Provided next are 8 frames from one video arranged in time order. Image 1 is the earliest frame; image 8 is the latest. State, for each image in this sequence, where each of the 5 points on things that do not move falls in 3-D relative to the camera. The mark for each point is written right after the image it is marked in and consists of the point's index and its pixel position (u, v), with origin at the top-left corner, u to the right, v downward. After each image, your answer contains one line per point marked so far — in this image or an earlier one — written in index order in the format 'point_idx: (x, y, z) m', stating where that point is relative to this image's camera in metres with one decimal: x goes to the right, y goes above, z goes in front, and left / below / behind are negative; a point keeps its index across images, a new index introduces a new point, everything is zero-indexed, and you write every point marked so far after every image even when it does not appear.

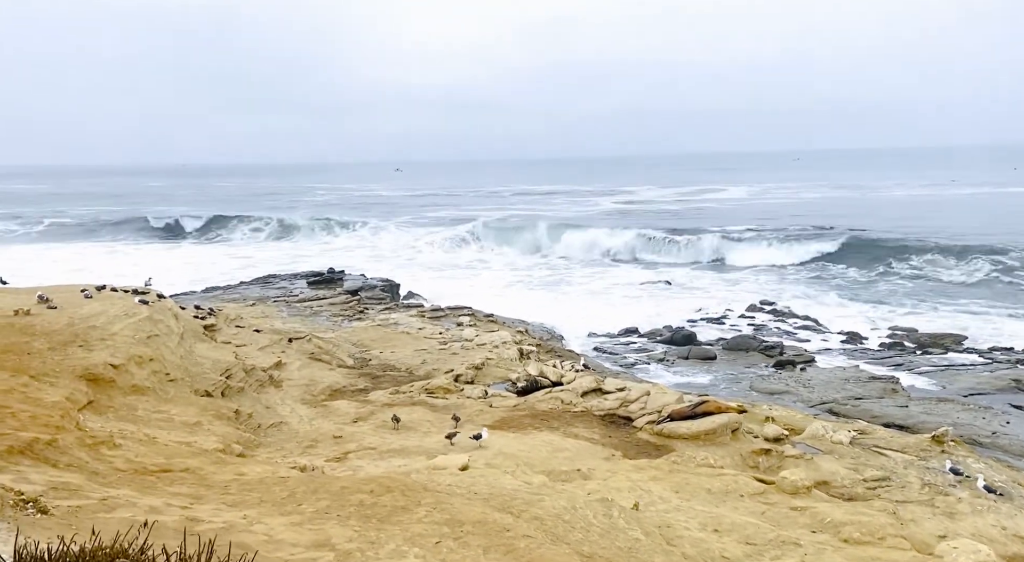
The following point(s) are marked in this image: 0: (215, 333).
0: (-5.4, -0.9, +18.9) m
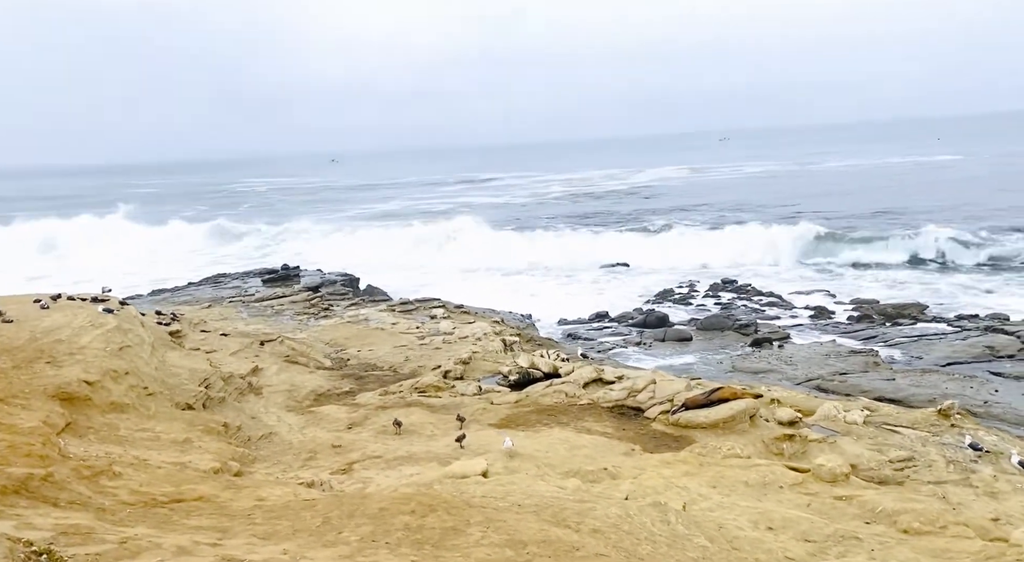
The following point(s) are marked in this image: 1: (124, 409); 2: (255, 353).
0: (-5.6, -1.0, +17.6) m
1: (-4.9, -1.7, +13.4) m
2: (-4.4, -1.2, +18.0) m
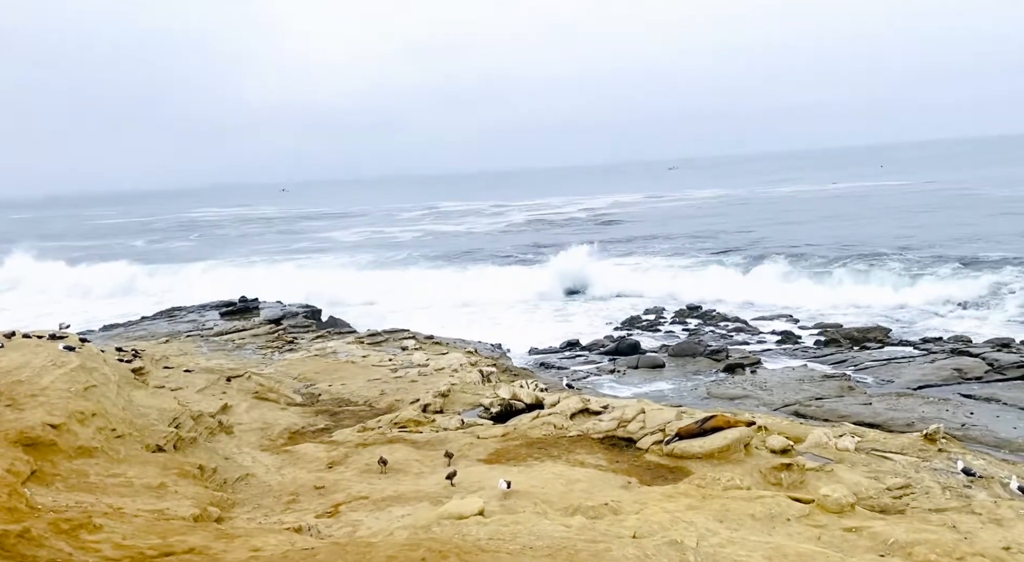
0: (-5.9, -1.5, +16.8) m
1: (-5.0, -2.1, +12.6) m
2: (-4.8, -1.8, +17.3) m
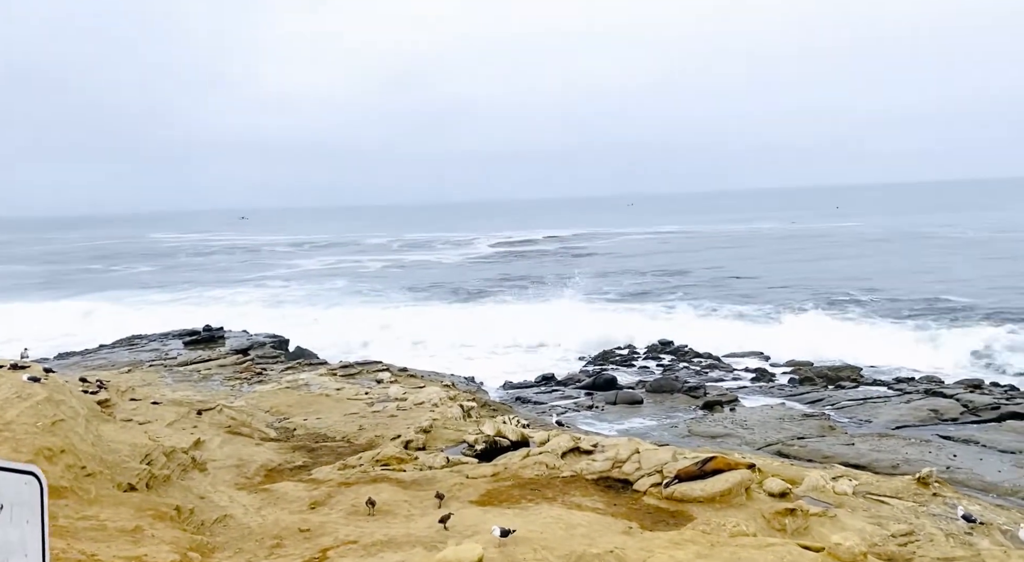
0: (-6.1, -1.9, +15.9) m
1: (-5.0, -2.4, +11.8) m
2: (-5.0, -2.2, +16.4) m
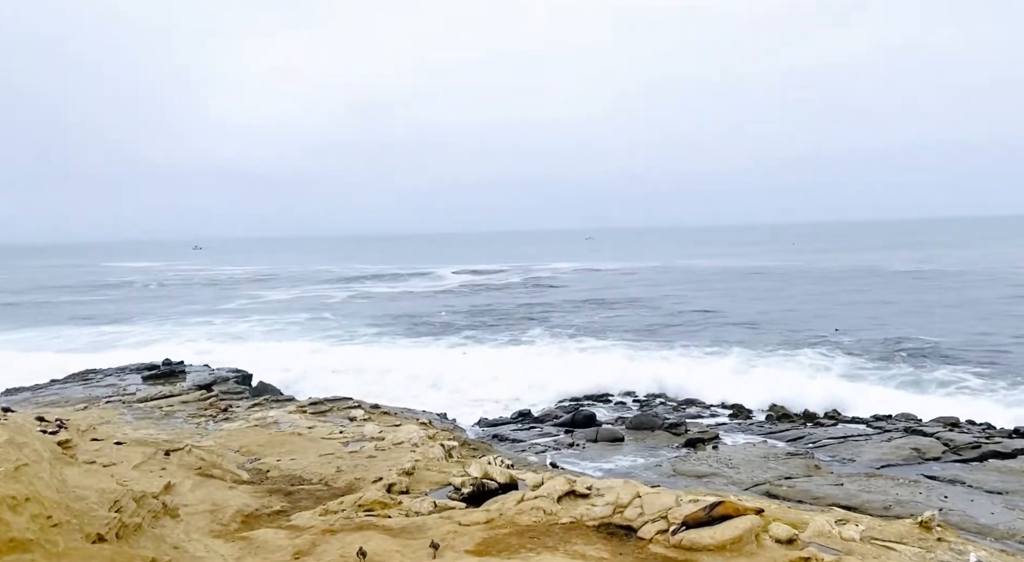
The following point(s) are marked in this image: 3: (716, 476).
0: (-6.2, -2.4, +14.8) m
1: (-5.0, -2.7, +10.7) m
2: (-5.2, -2.7, +15.4) m
3: (+4.0, -3.7, +19.6) m
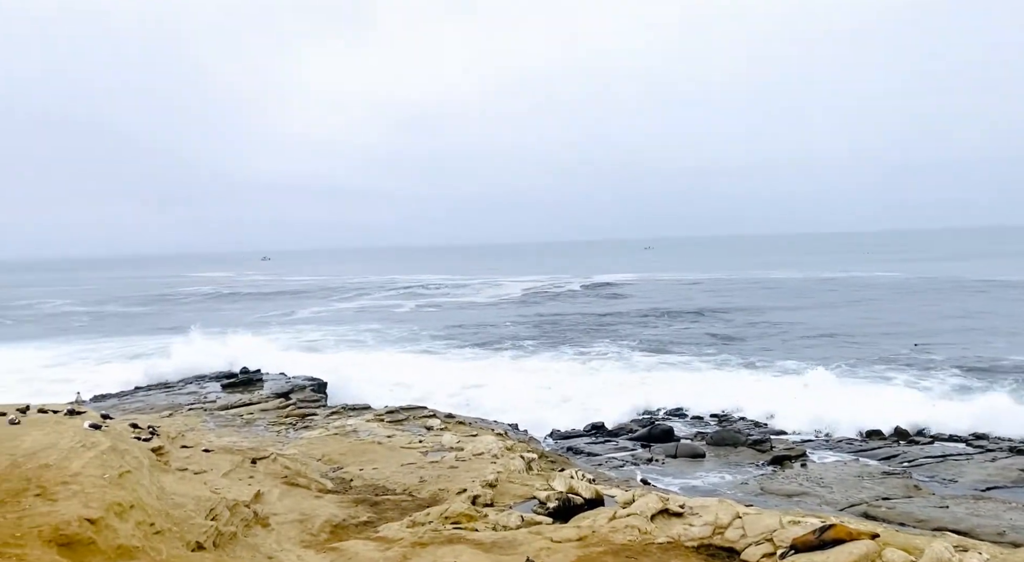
0: (-5.0, -2.5, +15.0) m
1: (-4.0, -2.8, +10.9) m
2: (-3.9, -2.9, +15.5) m
3: (+5.5, -3.9, +19.2) m
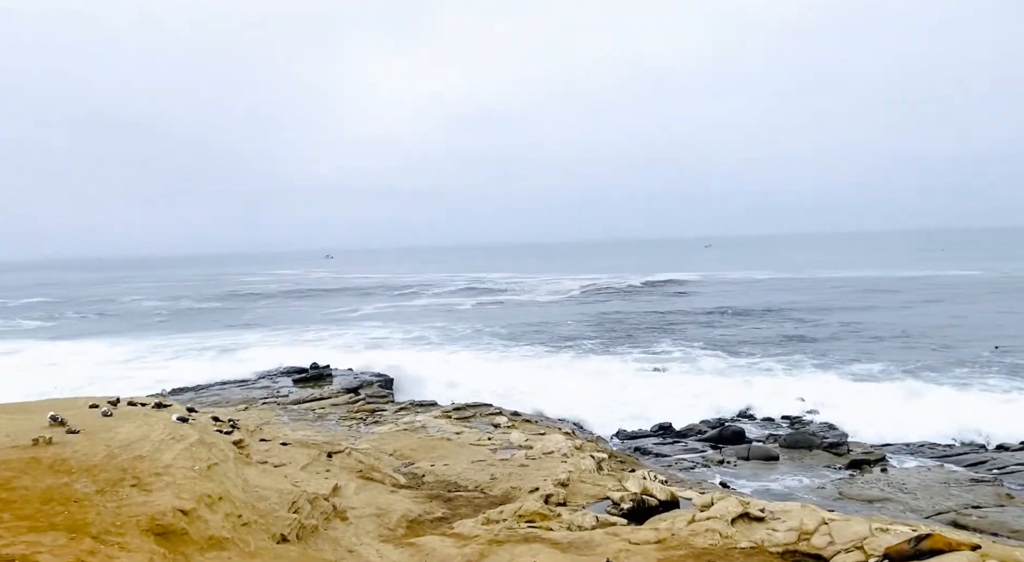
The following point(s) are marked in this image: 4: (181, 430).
0: (-3.9, -2.5, +15.3) m
1: (-3.1, -2.8, +11.1) m
2: (-2.8, -2.8, +15.8) m
3: (+6.8, -4.0, +18.9) m
4: (-3.9, -1.7, +12.2) m
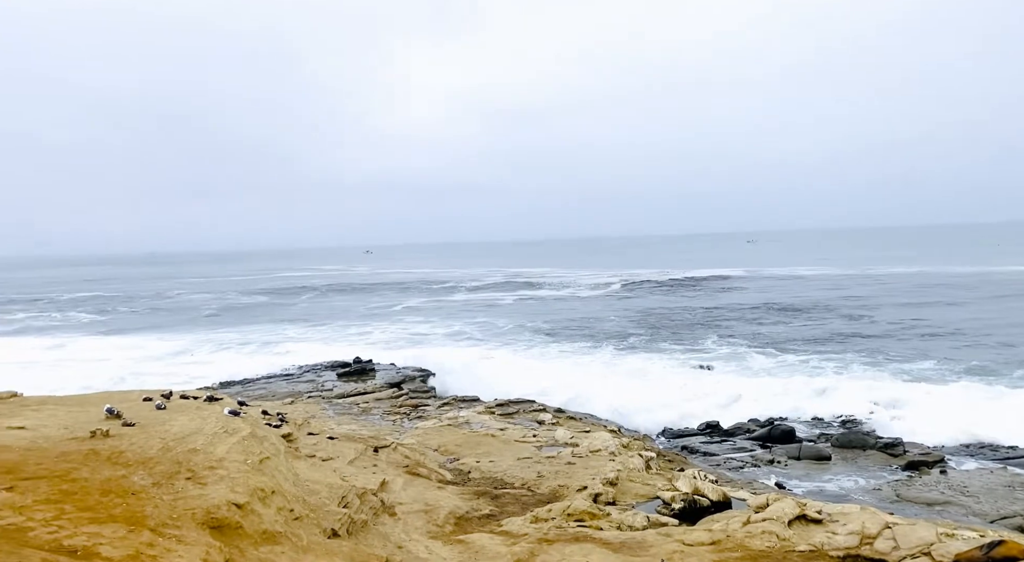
0: (-3.2, -2.4, +15.3) m
1: (-2.6, -2.7, +11.1) m
2: (-2.1, -2.7, +15.7) m
3: (+7.6, -4.0, +18.6) m
4: (-3.3, -1.6, +12.1) m
